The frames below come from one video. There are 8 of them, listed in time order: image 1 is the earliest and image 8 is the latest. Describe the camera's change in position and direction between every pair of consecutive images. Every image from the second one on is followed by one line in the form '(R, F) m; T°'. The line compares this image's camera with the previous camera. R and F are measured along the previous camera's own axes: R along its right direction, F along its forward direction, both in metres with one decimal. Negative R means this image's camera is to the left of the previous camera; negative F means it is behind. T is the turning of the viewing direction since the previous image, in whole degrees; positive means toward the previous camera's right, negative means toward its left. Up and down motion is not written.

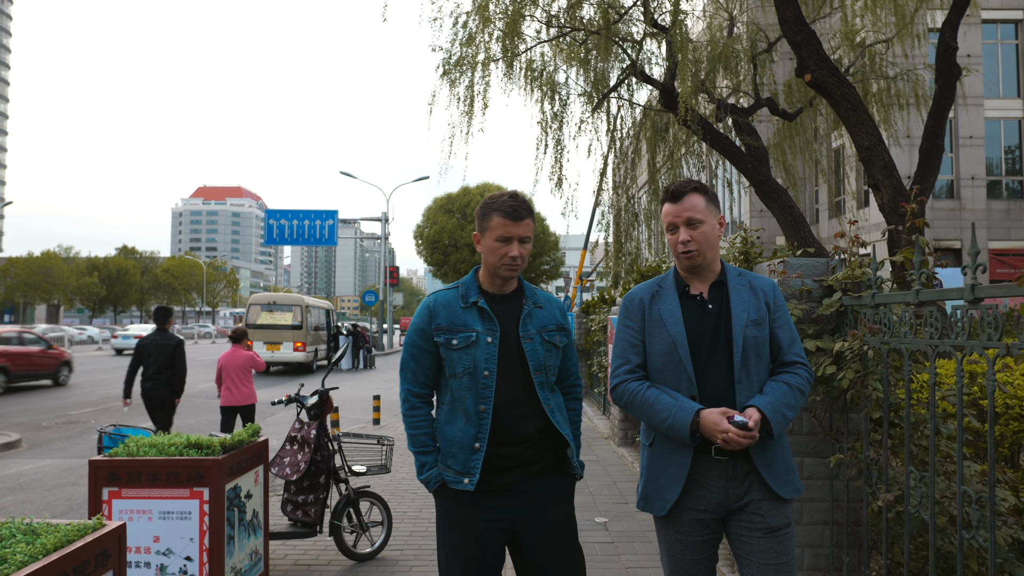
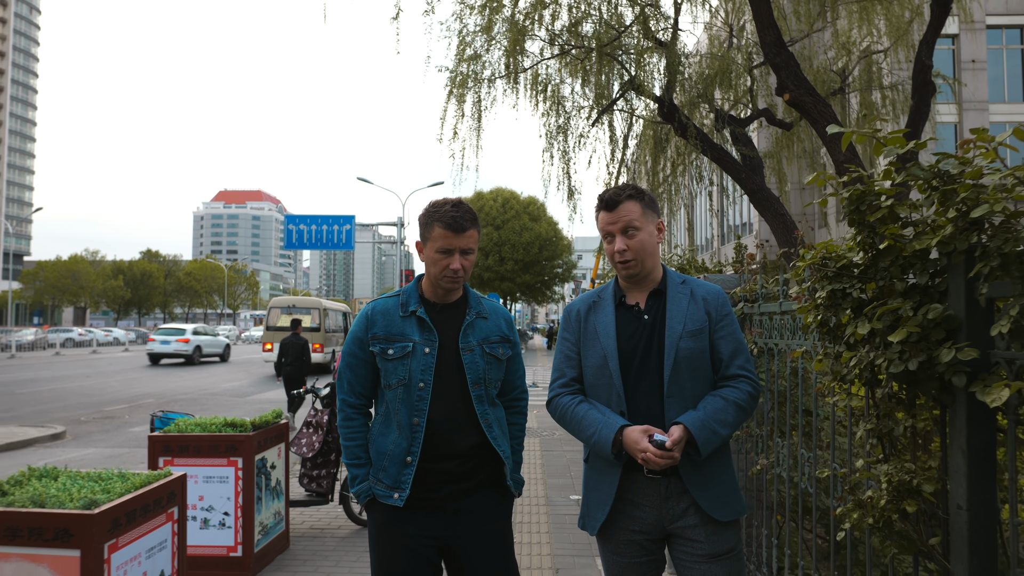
(+0.3, -0.9) m; -1°
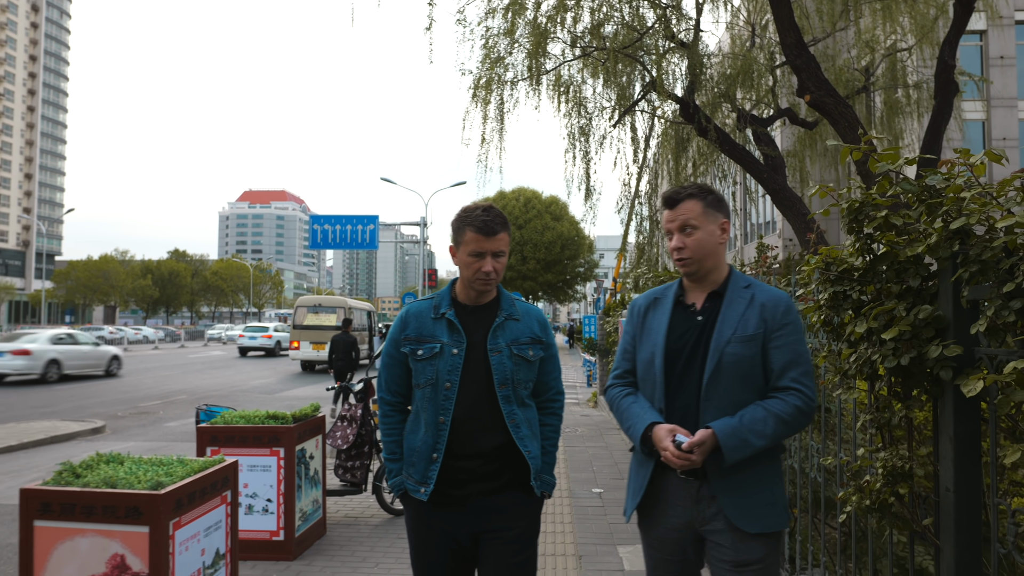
(0.0, -0.2) m; -2°
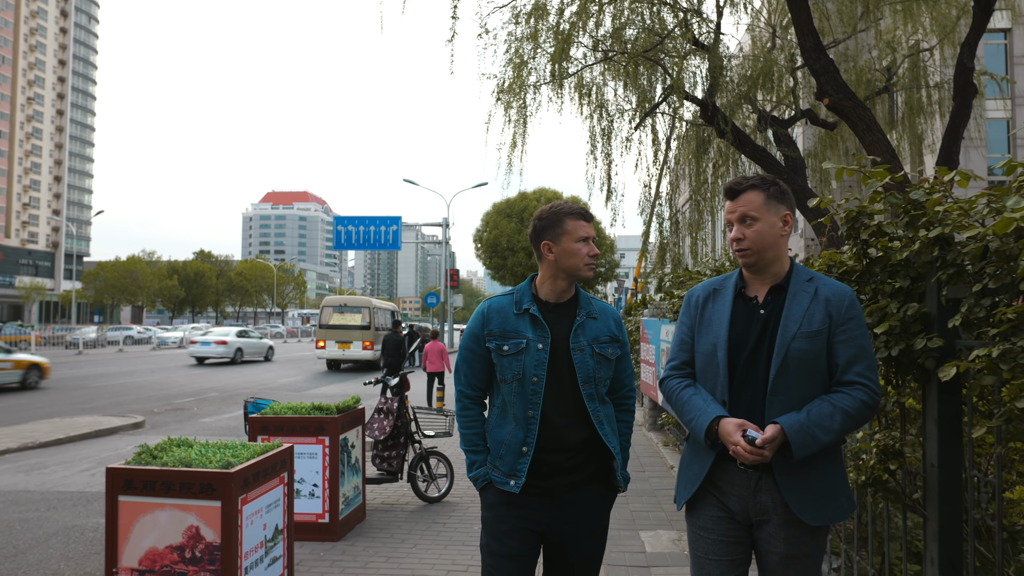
(-0.1, -0.3) m; -2°
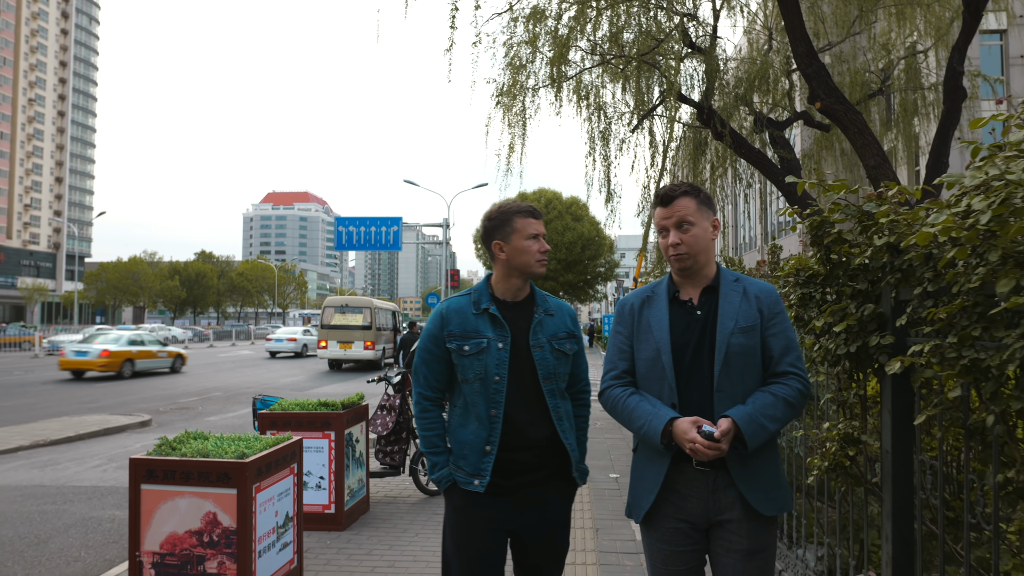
(0.0, -0.3) m; 0°
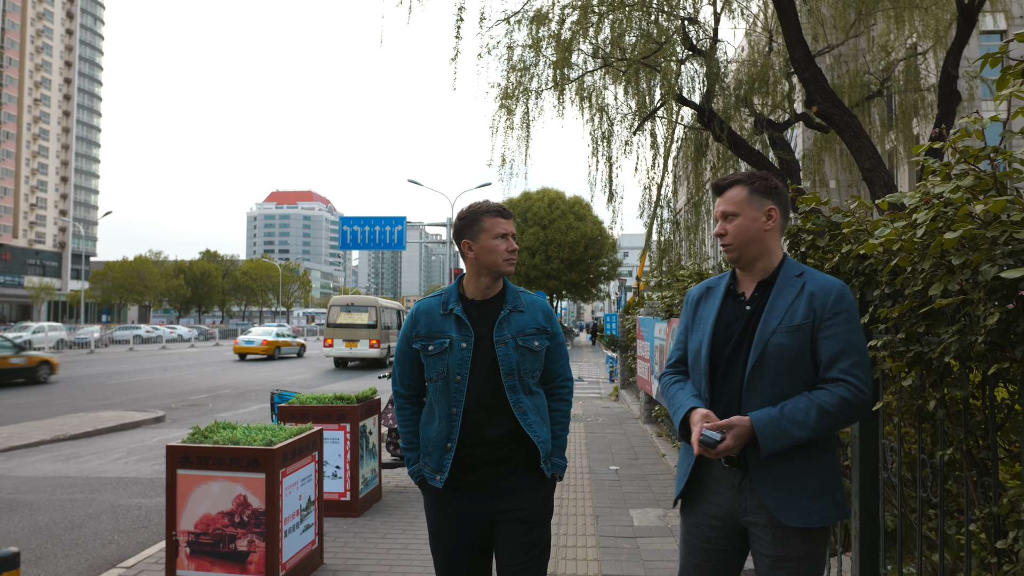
(0.0, -0.3) m; 0°
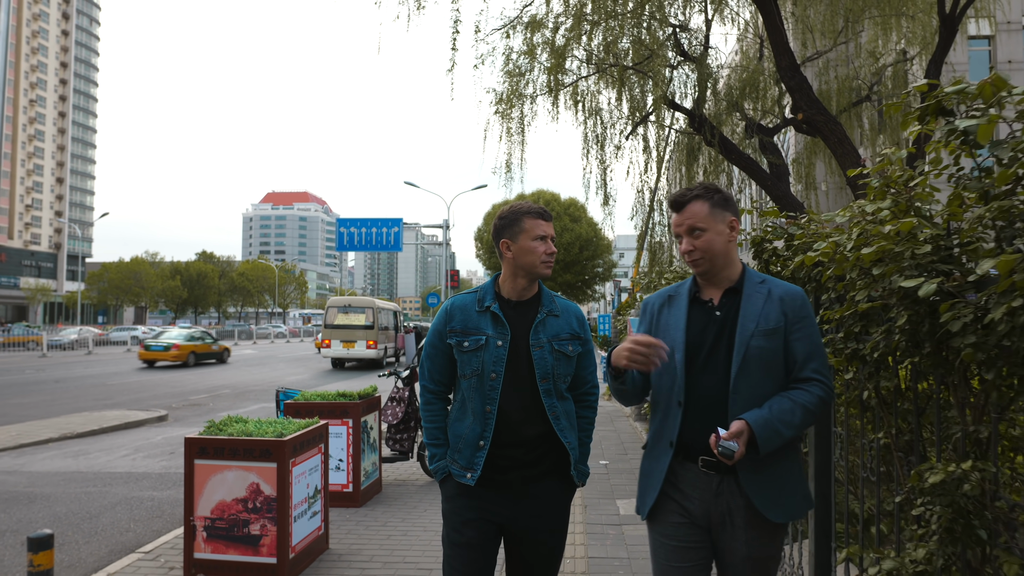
(0.0, -0.4) m; 0°
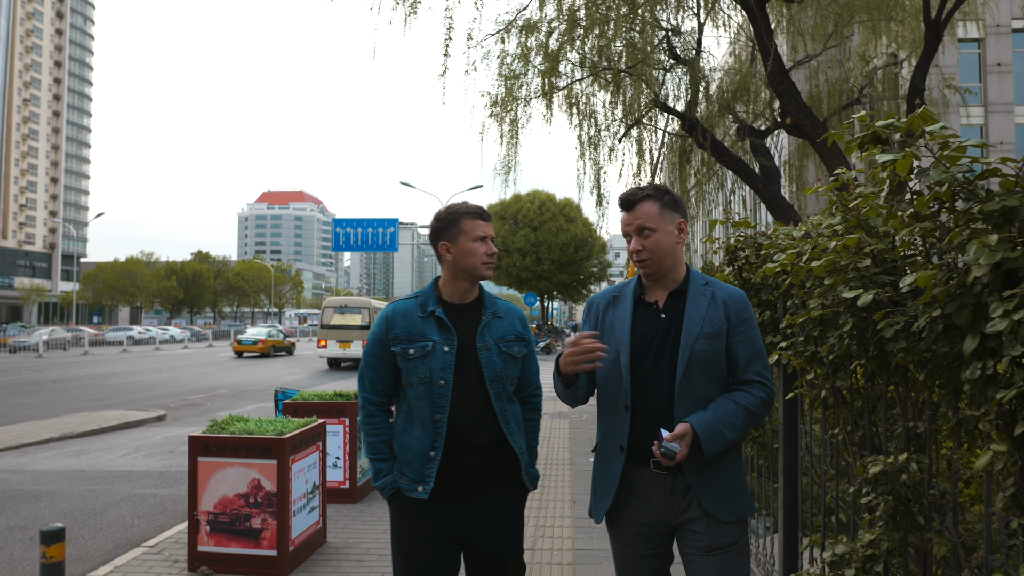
(0.0, -0.2) m; 0°
